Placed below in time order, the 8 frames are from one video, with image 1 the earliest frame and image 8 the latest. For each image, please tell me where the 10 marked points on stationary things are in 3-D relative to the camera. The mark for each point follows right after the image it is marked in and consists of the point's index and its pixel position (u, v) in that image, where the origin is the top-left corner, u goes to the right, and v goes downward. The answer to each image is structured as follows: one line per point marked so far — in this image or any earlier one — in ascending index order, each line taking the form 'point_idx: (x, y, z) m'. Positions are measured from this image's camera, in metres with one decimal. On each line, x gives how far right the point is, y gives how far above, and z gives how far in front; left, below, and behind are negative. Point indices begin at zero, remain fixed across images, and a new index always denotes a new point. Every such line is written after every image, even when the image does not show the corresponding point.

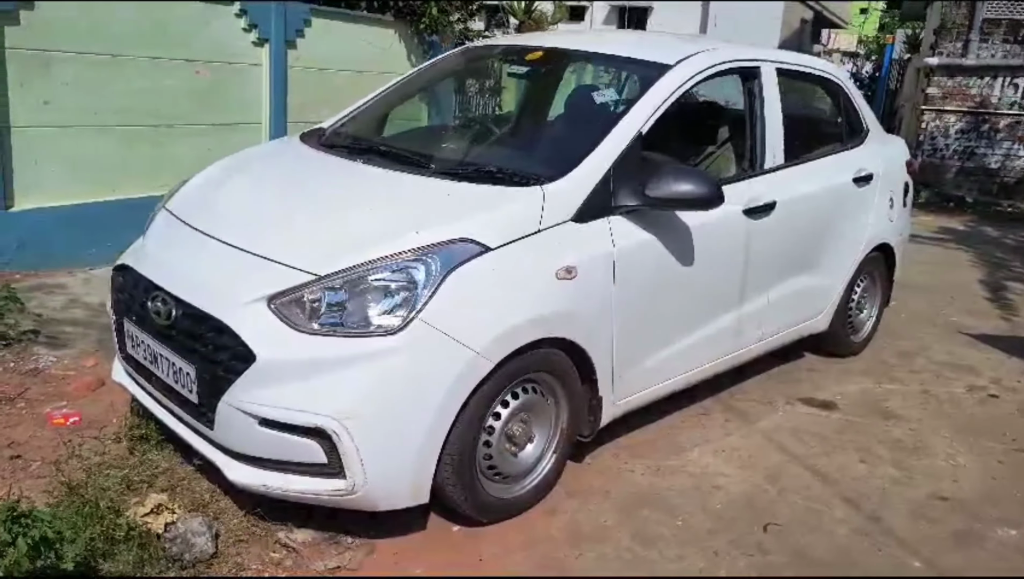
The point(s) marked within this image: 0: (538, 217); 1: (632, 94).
0: (+0.1, +0.3, +3.2) m
1: (+0.5, +0.9, +3.8) m
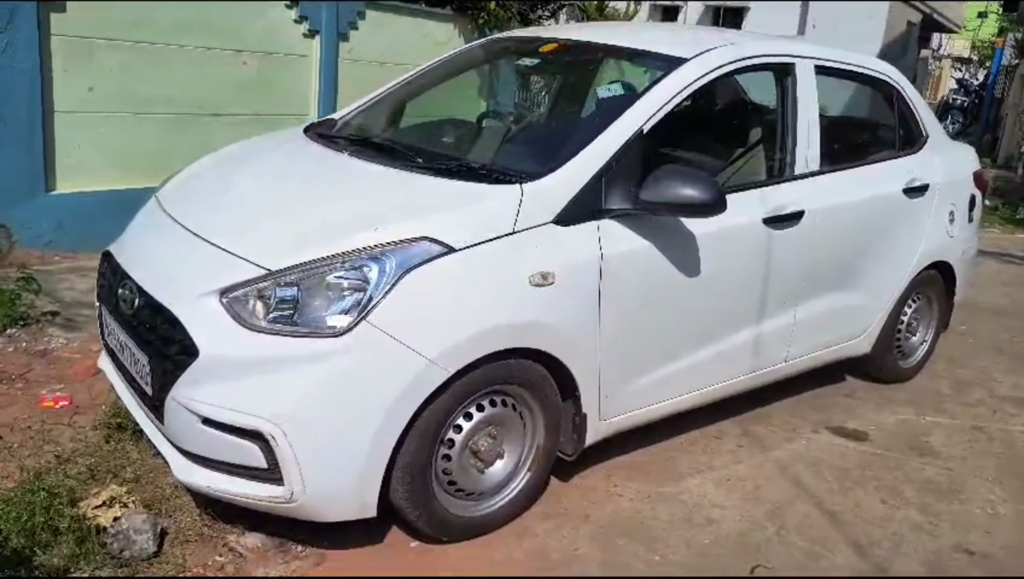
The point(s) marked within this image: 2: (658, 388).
0: (0.0, +0.2, +3.0) m
1: (+0.5, +0.8, +3.5) m
2: (+0.6, -0.4, +3.6) m
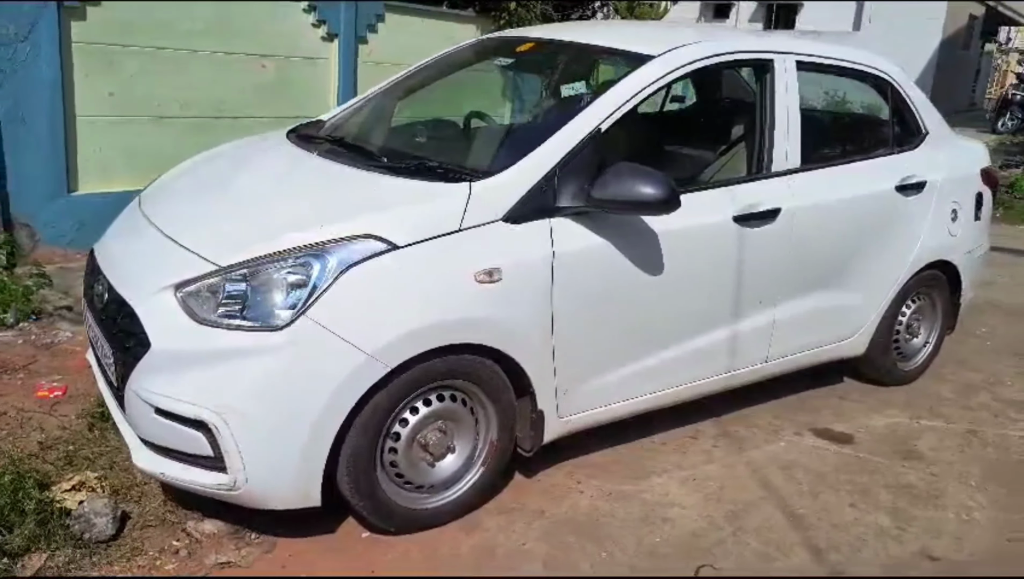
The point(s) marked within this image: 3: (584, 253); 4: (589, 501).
0: (-0.2, +0.3, +3.0) m
1: (+0.4, +0.8, +3.5) m
2: (+0.5, -0.4, +3.6) m
3: (+0.3, +0.1, +3.2) m
4: (+0.3, -0.9, +3.4) m
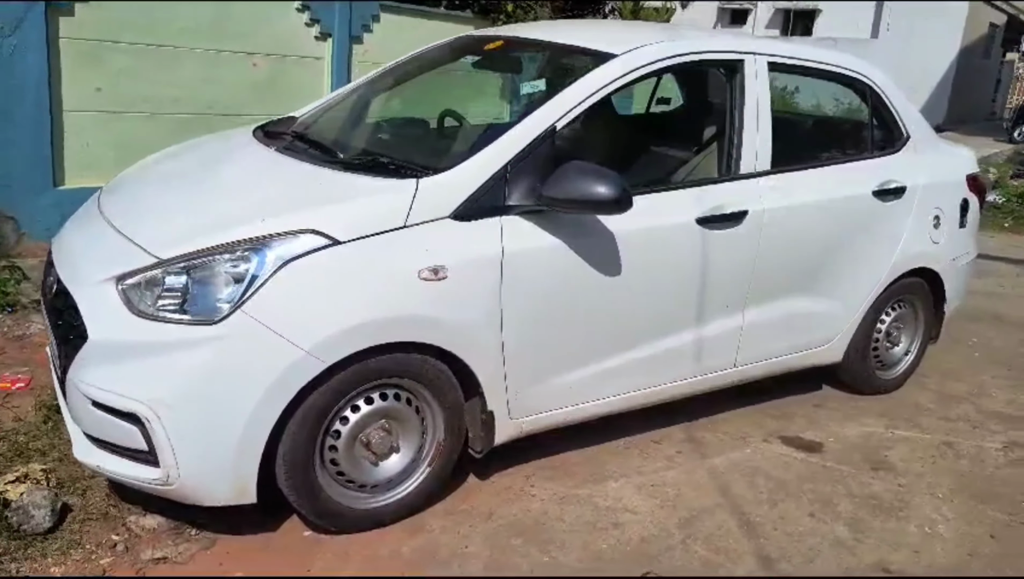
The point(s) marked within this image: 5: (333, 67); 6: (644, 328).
0: (-0.4, +0.3, +3.0) m
1: (+0.2, +0.8, +3.5) m
2: (+0.3, -0.4, +3.5) m
3: (+0.1, +0.1, +3.2) m
4: (+0.1, -0.9, +3.4) m
5: (-1.5, +1.9, +7.2) m
6: (+0.6, -0.2, +3.6) m
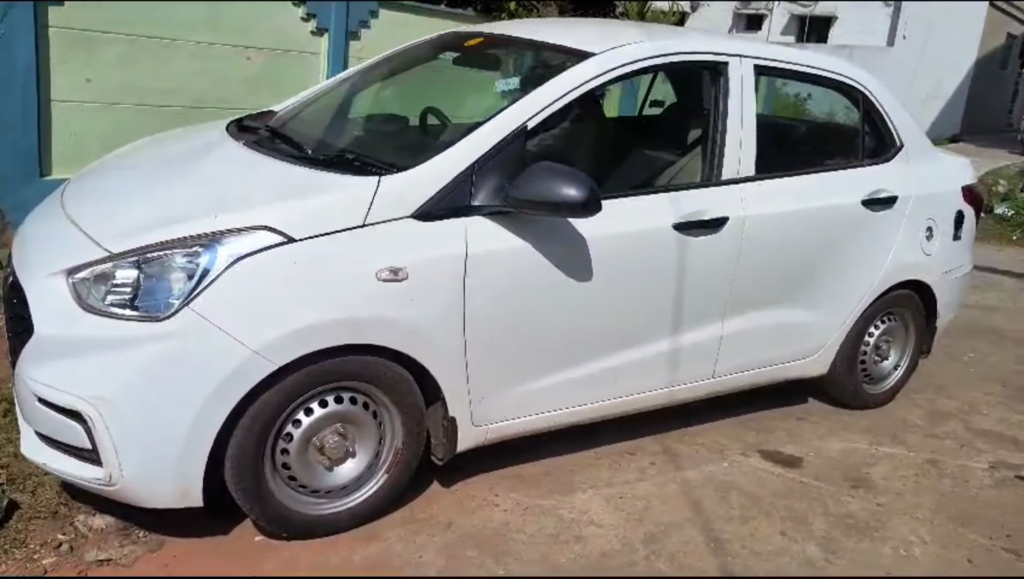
0: (-0.5, +0.3, +2.9) m
1: (+0.1, +0.8, +3.4) m
2: (+0.1, -0.4, +3.4) m
3: (0.0, +0.1, +3.1) m
4: (0.0, -0.9, +3.3) m
5: (-1.6, +1.9, +7.2) m
6: (+0.4, -0.2, +3.5) m
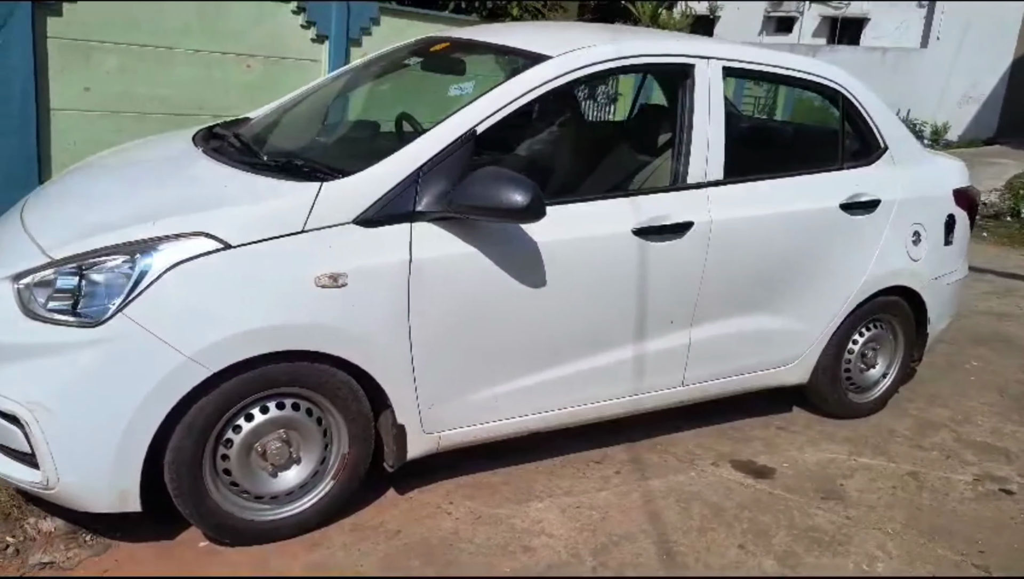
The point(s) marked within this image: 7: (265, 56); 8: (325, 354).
0: (-0.7, +0.2, +2.9) m
1: (-0.1, +0.8, +3.4) m
2: (0.0, -0.5, +3.4) m
3: (-0.2, +0.1, +3.1) m
4: (-0.2, -0.9, +3.2) m
5: (-1.6, +1.9, +7.2) m
6: (+0.3, -0.2, +3.5) m
7: (-2.0, +1.9, +6.9) m
8: (-0.6, -0.2, +2.9) m
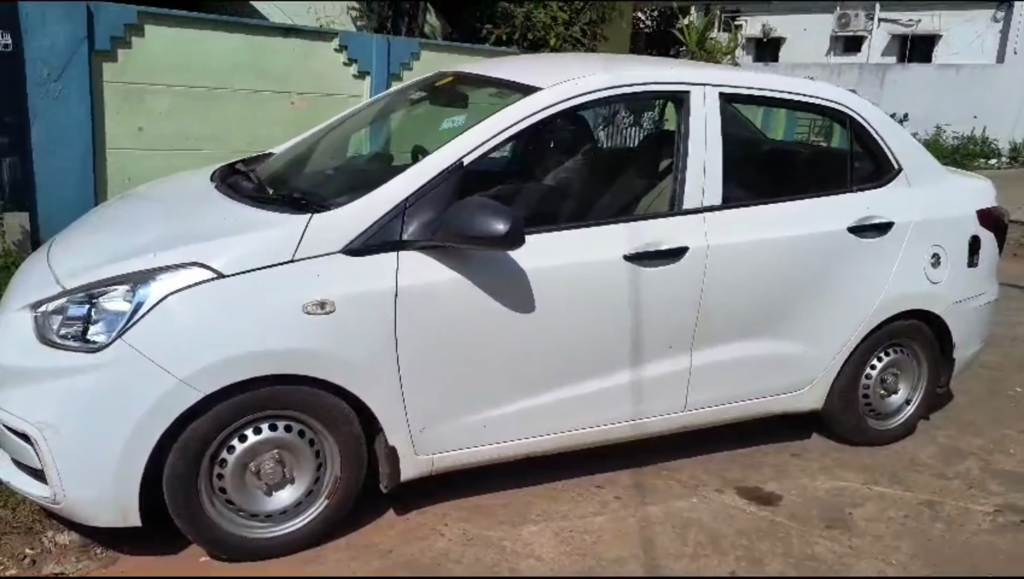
0: (-0.8, +0.1, +3.1) m
1: (-0.1, +0.7, +3.5) m
2: (-0.1, -0.6, +3.4) m
3: (-0.3, 0.0, +3.2) m
4: (-0.3, -1.0, +3.3) m
5: (-1.3, +1.6, +7.5) m
6: (+0.2, -0.3, +3.5) m
7: (-1.8, +1.7, +7.2) m
8: (-0.7, -0.3, +3.1) m
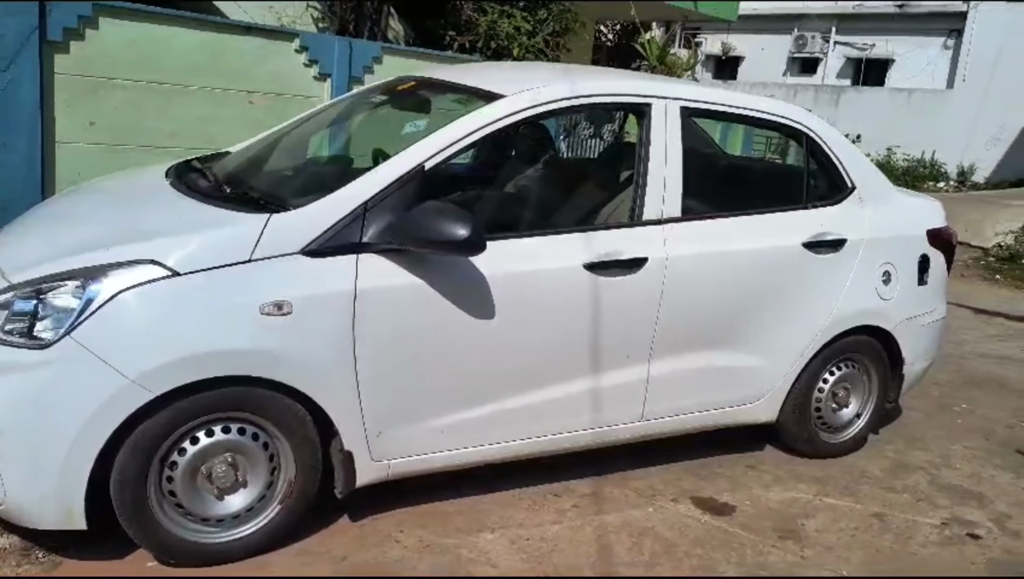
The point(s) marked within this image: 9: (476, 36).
0: (-0.9, +0.1, +3.0) m
1: (-0.3, +0.7, +3.5) m
2: (-0.2, -0.6, +3.4) m
3: (-0.4, 0.0, +3.2) m
4: (-0.4, -1.0, +3.3) m
5: (-1.6, +1.6, +7.4) m
6: (+0.1, -0.3, +3.5) m
7: (-2.1, +1.7, +7.1) m
8: (-0.9, -0.3, +3.0) m
9: (-0.4, +2.9, +9.6) m
